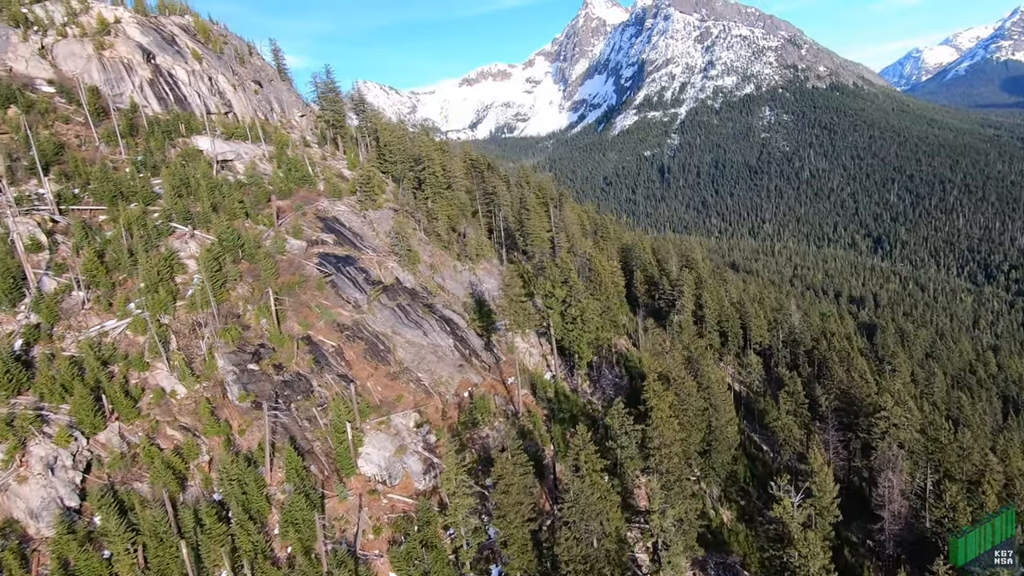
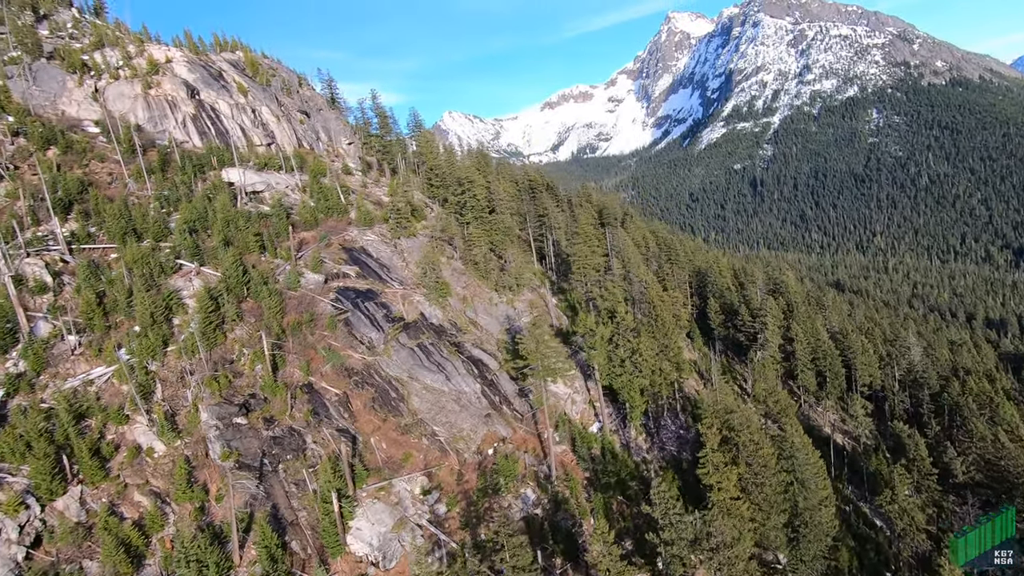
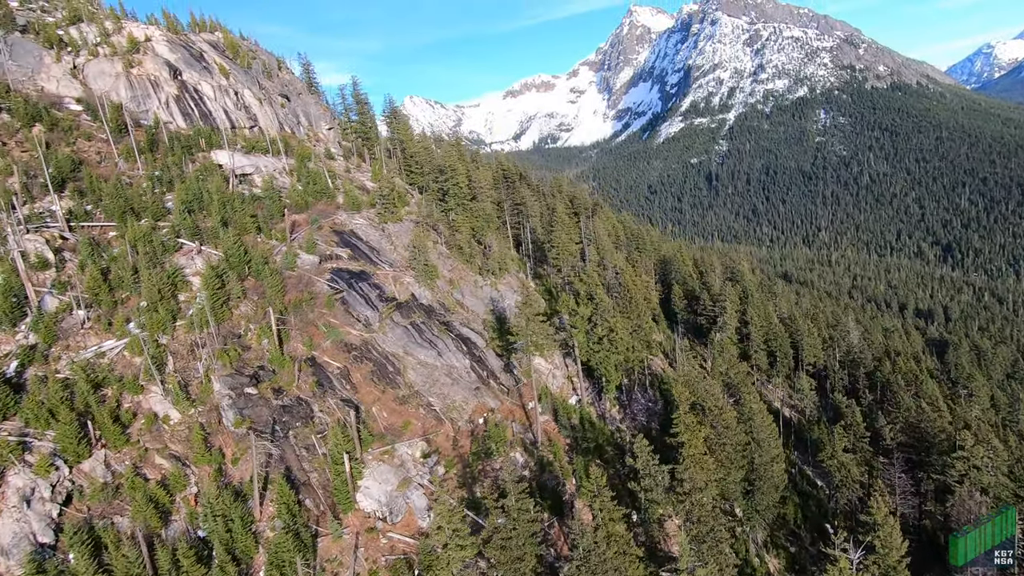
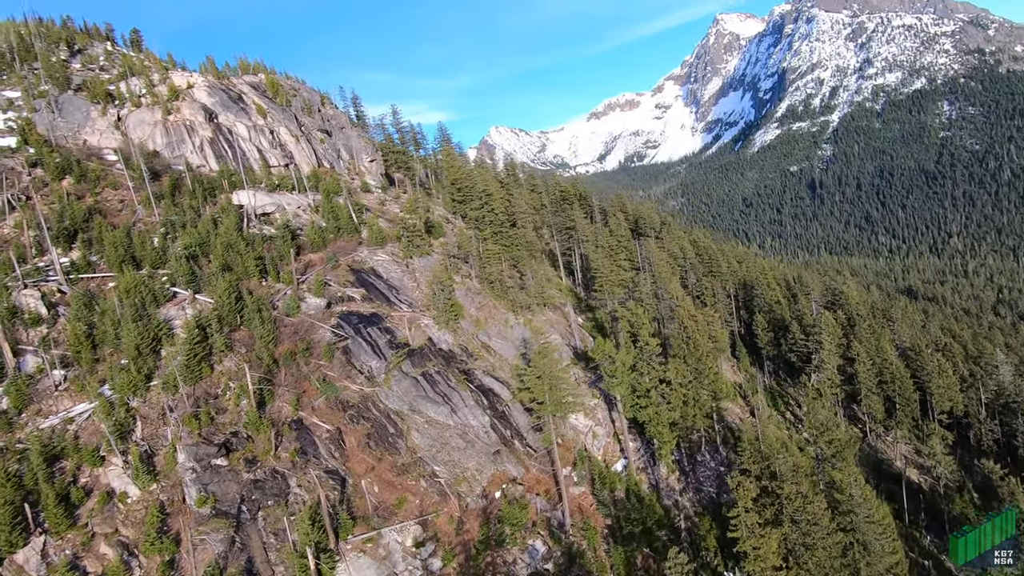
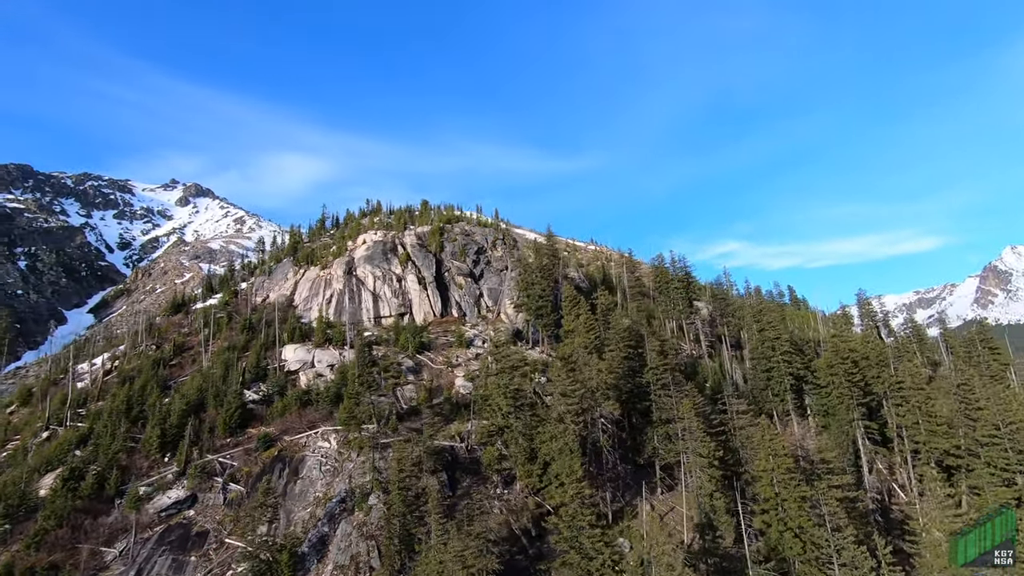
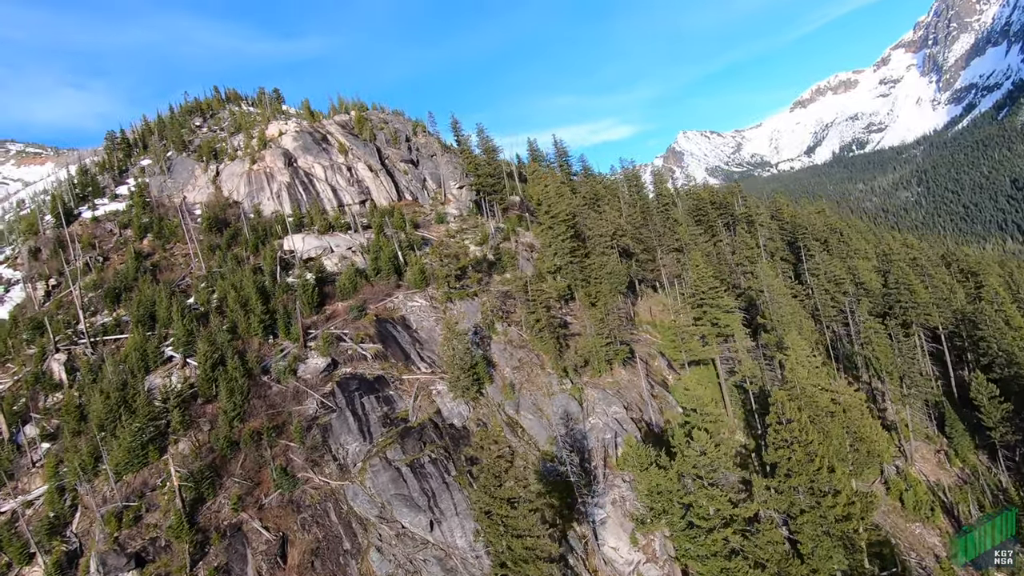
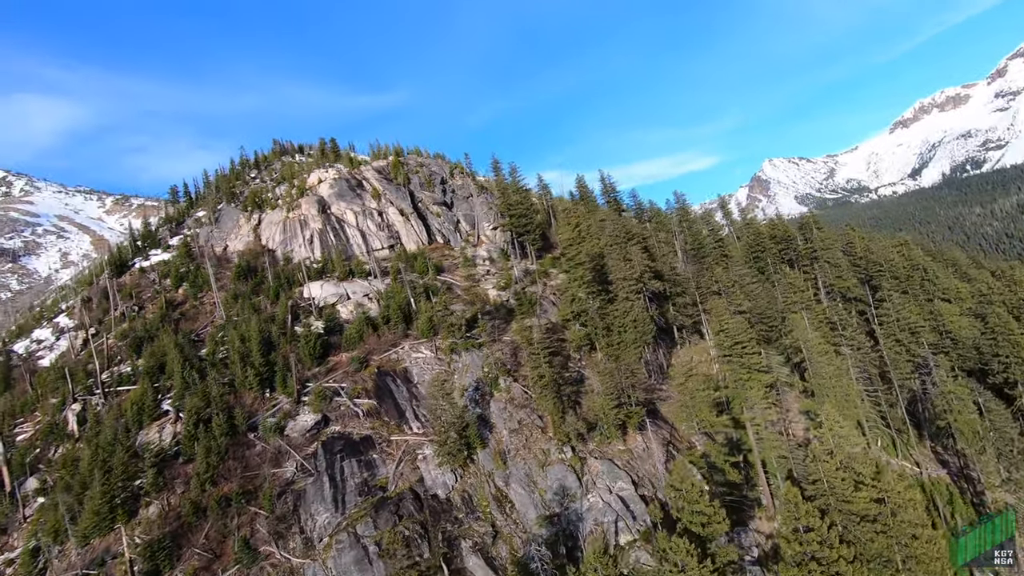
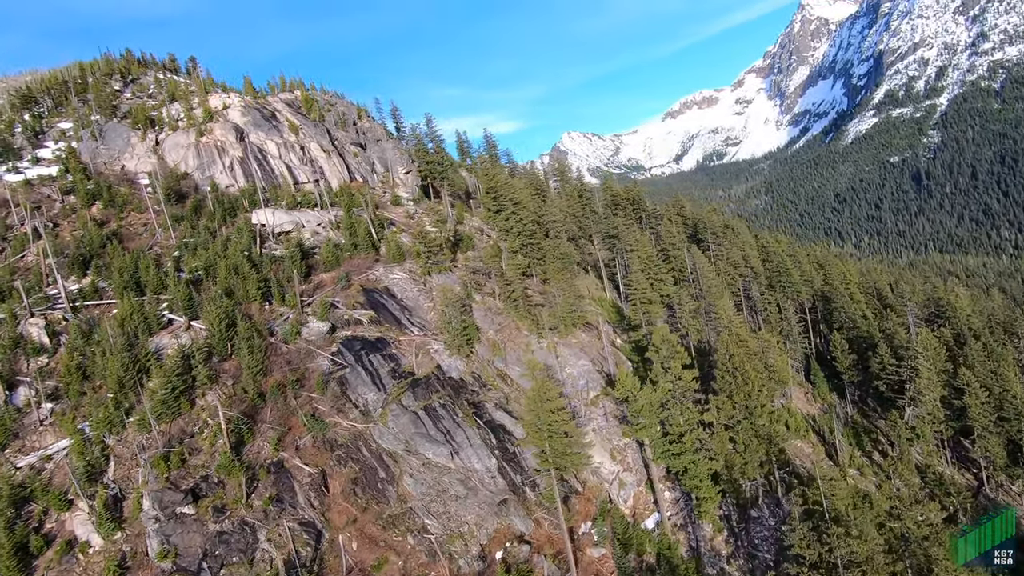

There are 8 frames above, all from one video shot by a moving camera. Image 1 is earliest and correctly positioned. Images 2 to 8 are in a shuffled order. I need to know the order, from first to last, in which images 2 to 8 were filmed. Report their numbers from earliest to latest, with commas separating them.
3, 2, 4, 8, 6, 7, 5
